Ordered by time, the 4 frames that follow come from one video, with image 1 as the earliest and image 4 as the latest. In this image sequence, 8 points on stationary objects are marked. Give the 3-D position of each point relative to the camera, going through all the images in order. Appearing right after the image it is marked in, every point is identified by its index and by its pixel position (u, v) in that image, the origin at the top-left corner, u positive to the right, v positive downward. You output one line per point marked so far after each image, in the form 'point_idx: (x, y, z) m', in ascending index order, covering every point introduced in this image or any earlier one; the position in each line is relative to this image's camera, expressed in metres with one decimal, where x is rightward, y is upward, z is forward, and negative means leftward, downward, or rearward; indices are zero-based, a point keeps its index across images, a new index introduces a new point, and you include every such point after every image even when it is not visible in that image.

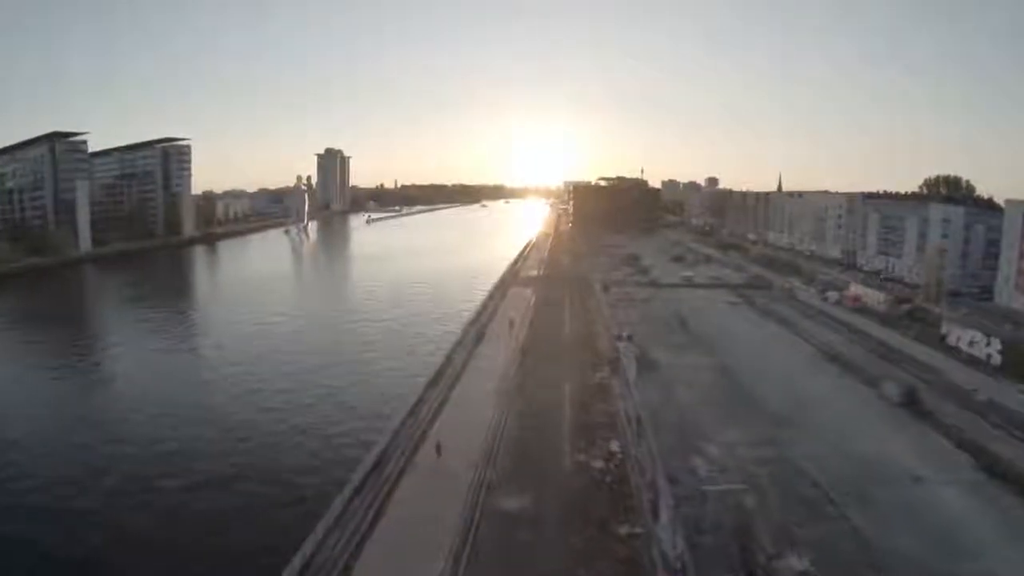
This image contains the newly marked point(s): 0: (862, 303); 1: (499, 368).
0: (+6.1, -0.3, +14.1) m
1: (-0.1, -1.1, +10.6) m
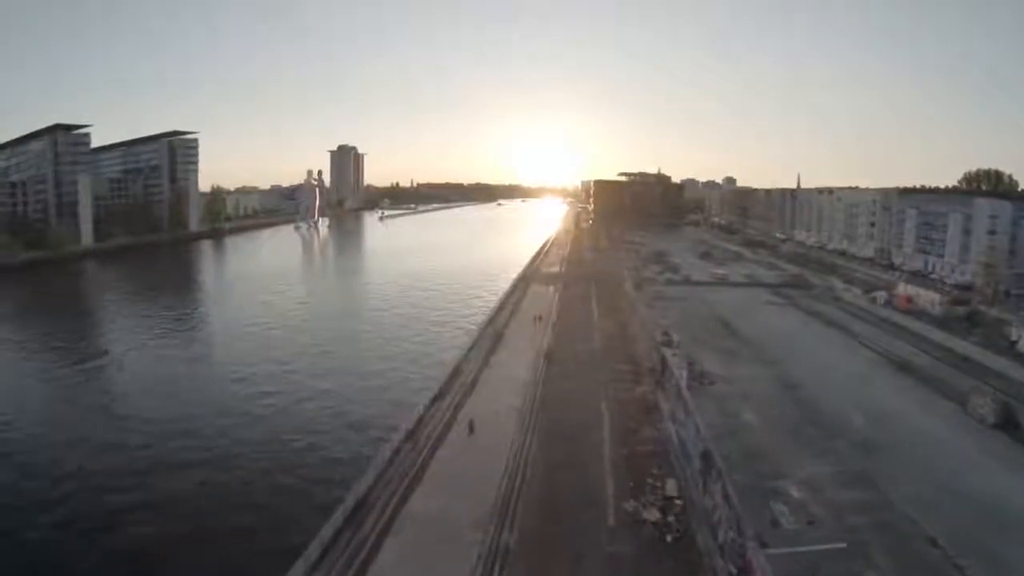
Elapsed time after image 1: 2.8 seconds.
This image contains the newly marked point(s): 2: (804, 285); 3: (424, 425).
0: (+6.4, -0.3, +12.9) m
1: (+0.1, -1.1, +9.6) m
2: (+5.9, +0.1, +16.4) m
3: (-0.8, -1.4, +8.0) m
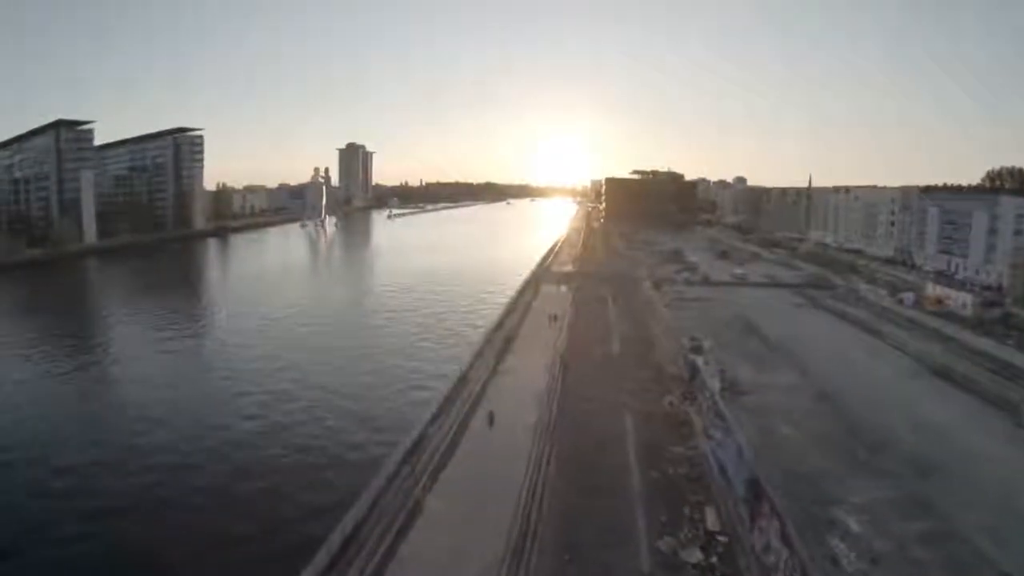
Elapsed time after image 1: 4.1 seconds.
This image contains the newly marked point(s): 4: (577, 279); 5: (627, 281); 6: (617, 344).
0: (+6.6, -0.3, +12.3) m
1: (+0.2, -1.1, +9.1) m
2: (+6.1, 0.0, +15.8) m
3: (-0.7, -1.4, +7.5) m
4: (+1.6, +0.2, +19.3) m
5: (+2.6, +0.1, +18.2) m
6: (+1.4, -0.8, +11.0) m
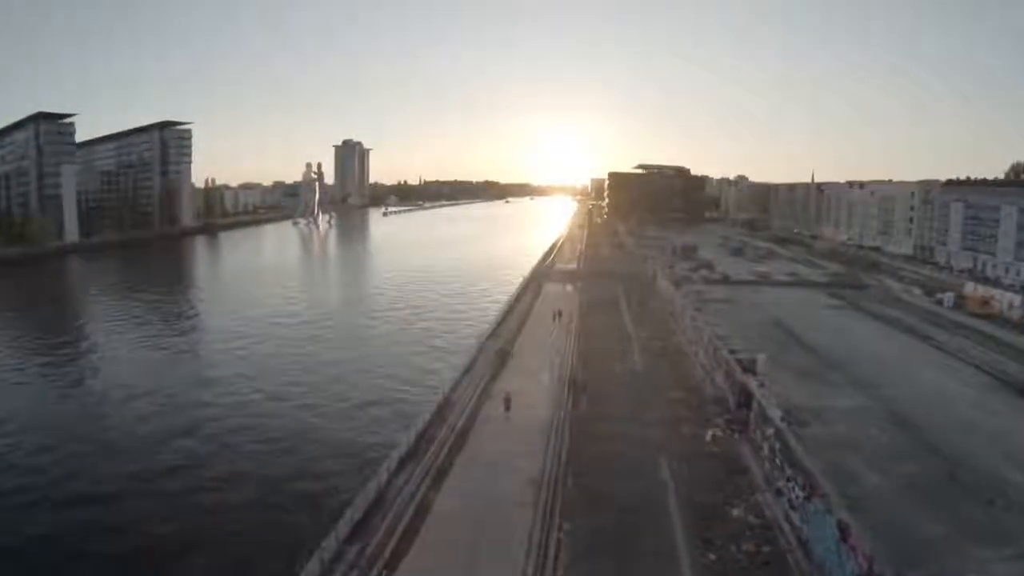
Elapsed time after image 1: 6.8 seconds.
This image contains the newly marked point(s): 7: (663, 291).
0: (+6.6, -0.3, +11.2) m
1: (+0.2, -1.1, +8.0) m
2: (+6.1, +0.1, +14.7) m
3: (-0.7, -1.4, +6.4) m
4: (+1.6, +0.2, +18.2) m
5: (+2.6, +0.2, +17.1) m
6: (+1.4, -0.8, +9.9) m
7: (+2.8, 0.0, +15.1) m
